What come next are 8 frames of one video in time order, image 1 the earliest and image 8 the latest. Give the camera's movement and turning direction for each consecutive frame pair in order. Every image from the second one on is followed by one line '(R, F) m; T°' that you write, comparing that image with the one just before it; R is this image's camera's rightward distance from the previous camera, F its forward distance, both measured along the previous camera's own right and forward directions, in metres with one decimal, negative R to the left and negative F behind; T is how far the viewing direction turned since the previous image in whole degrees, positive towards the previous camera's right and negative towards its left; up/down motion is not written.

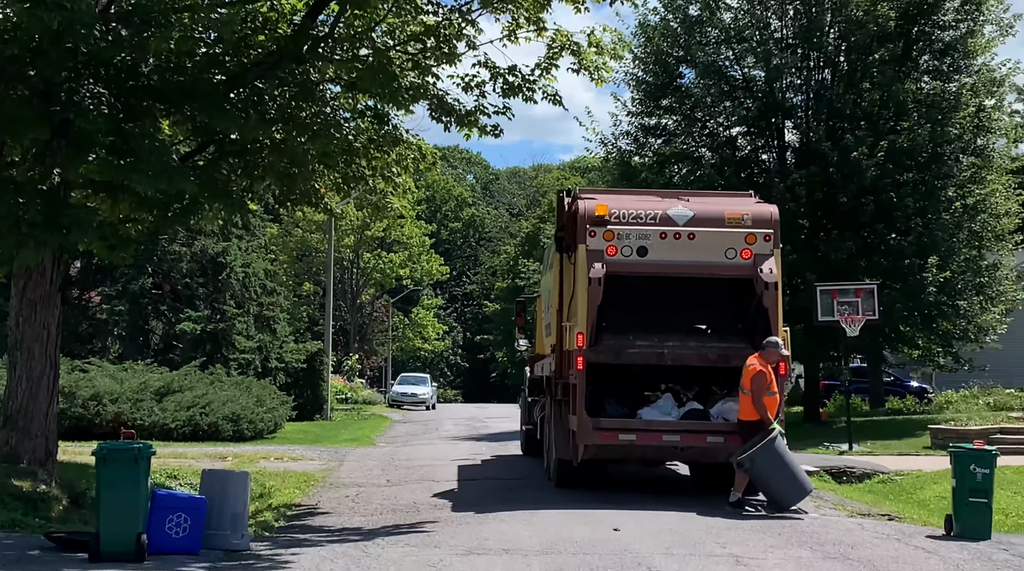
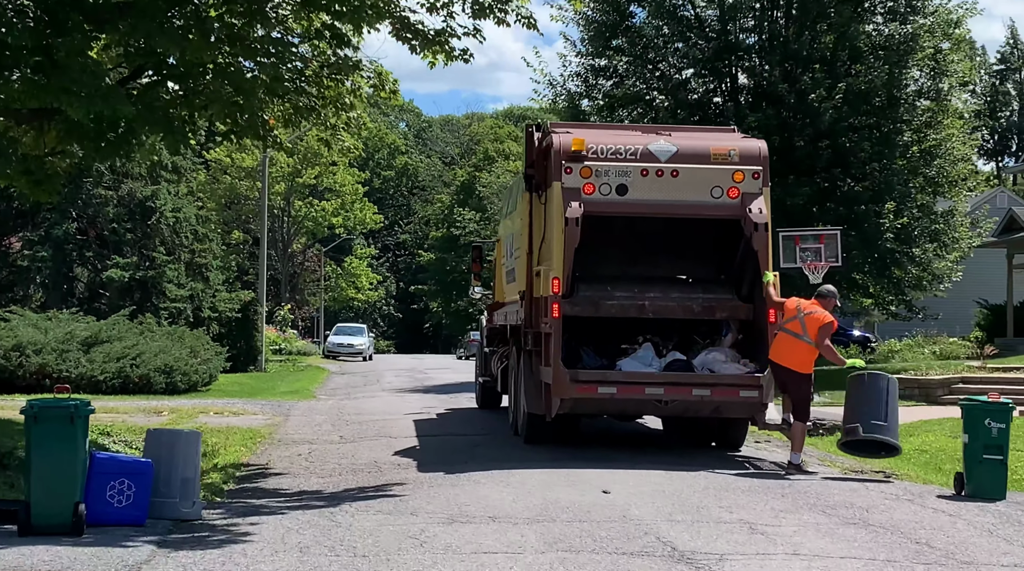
(-0.3, +0.9) m; +3°
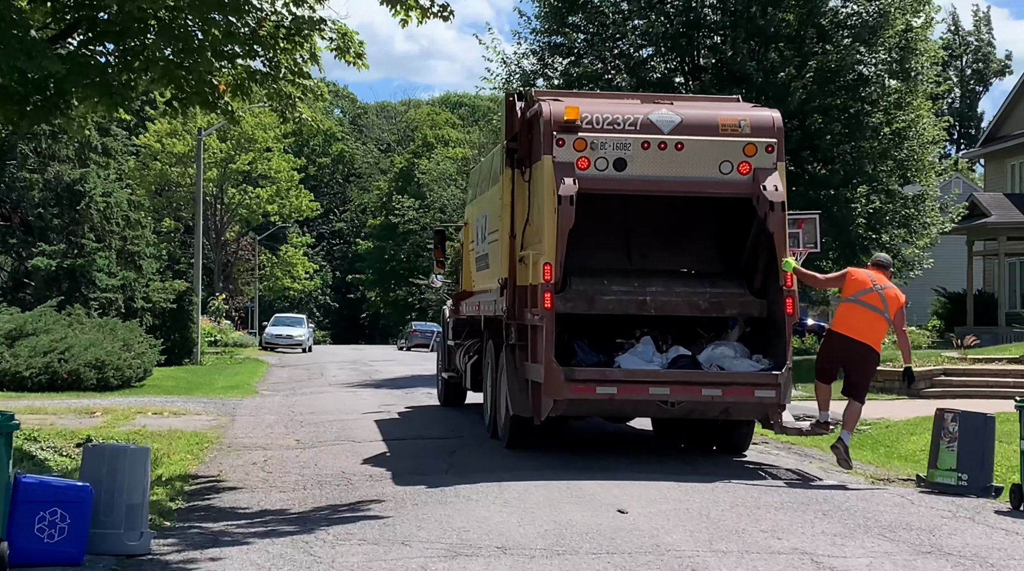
(-0.4, +1.1) m; +3°
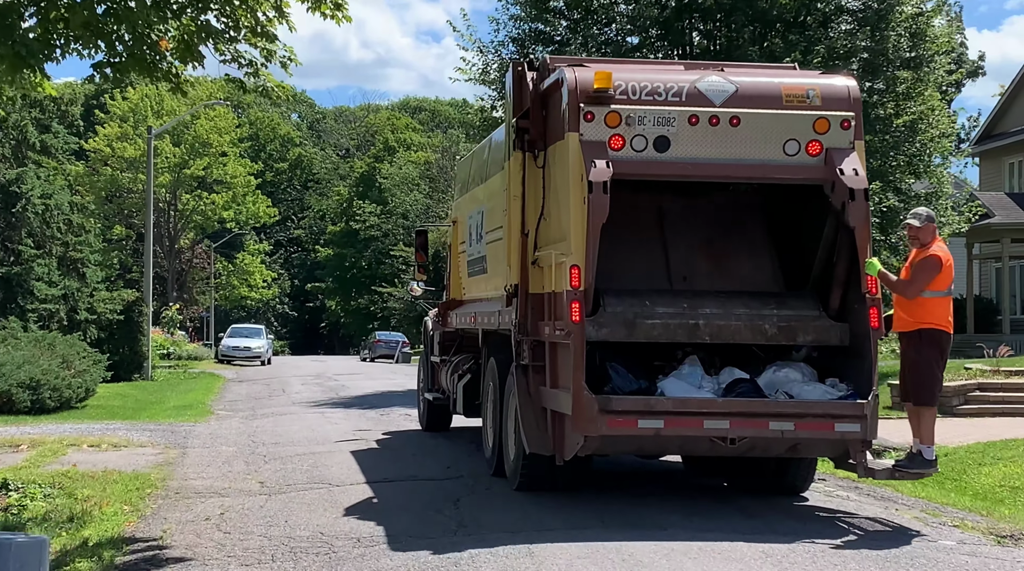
(-0.4, +1.9) m; +2°
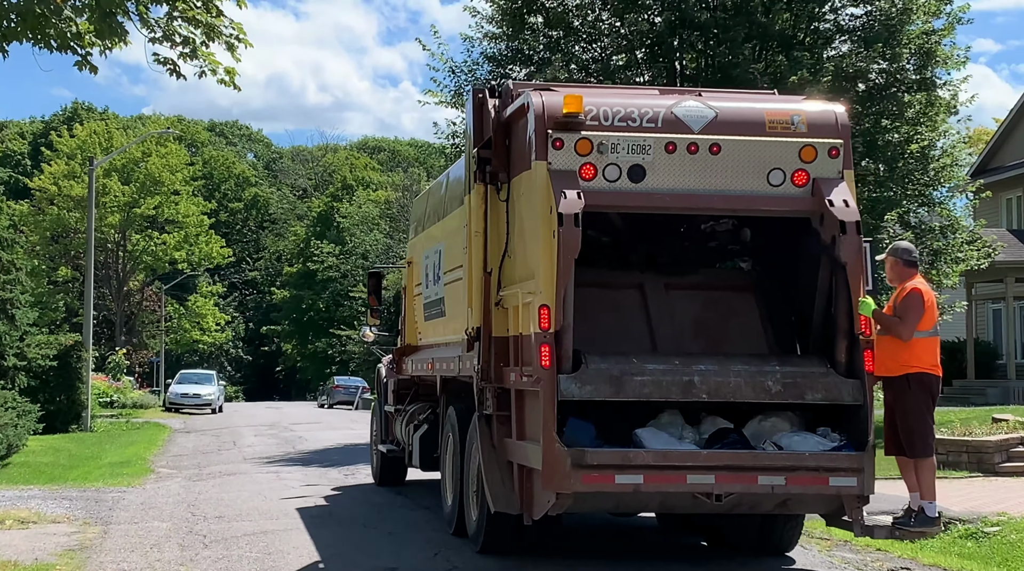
(-0.3, +1.9) m; +2°
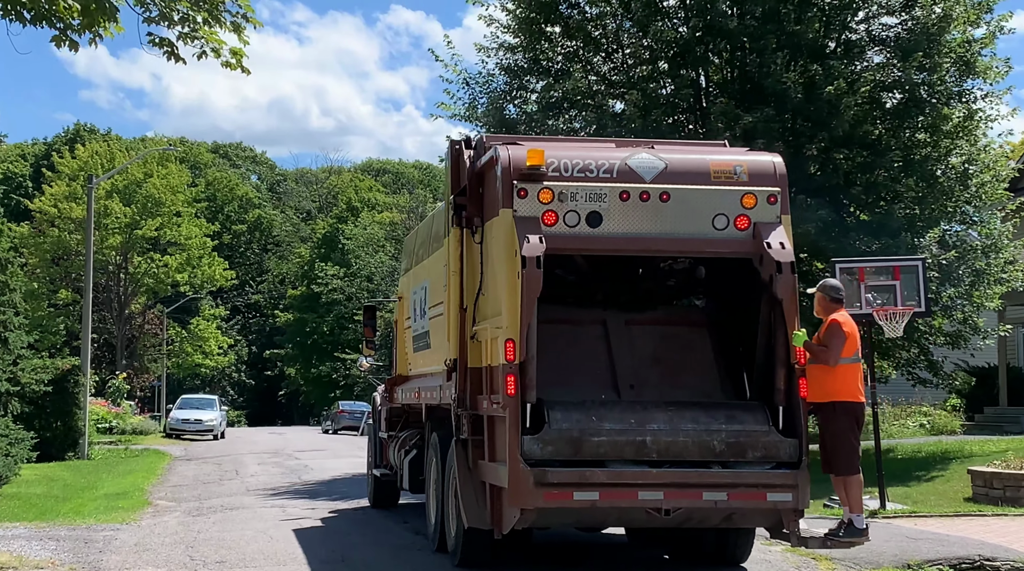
(-0.2, +0.9) m; 0°
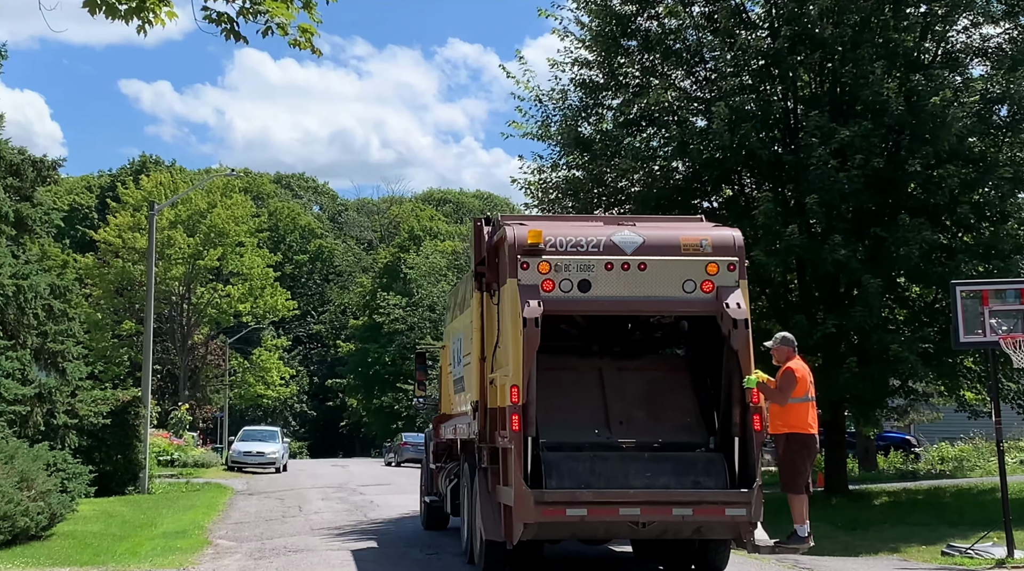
(-0.3, +1.0) m; -3°
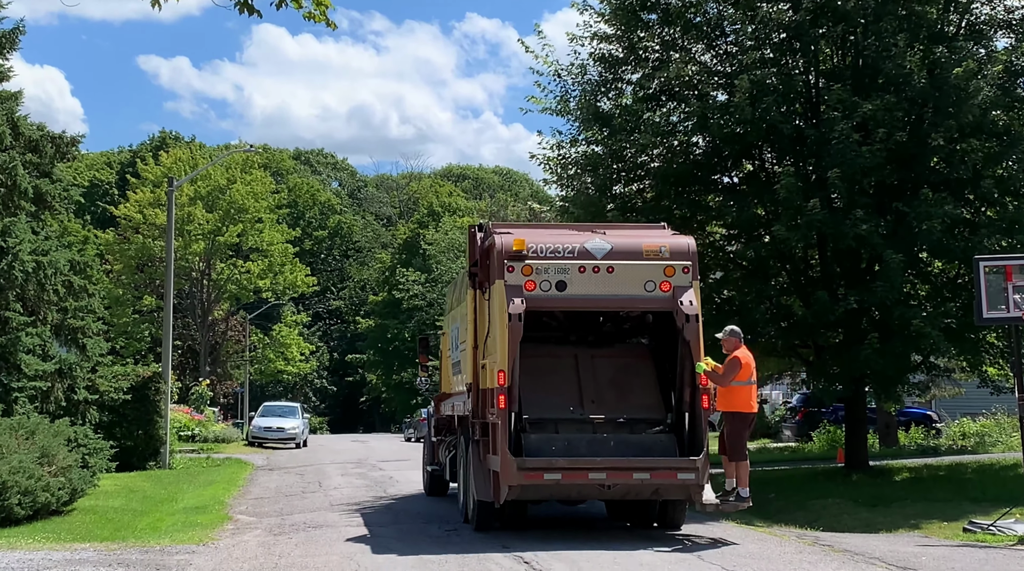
(0.0, +0.1) m; -1°
